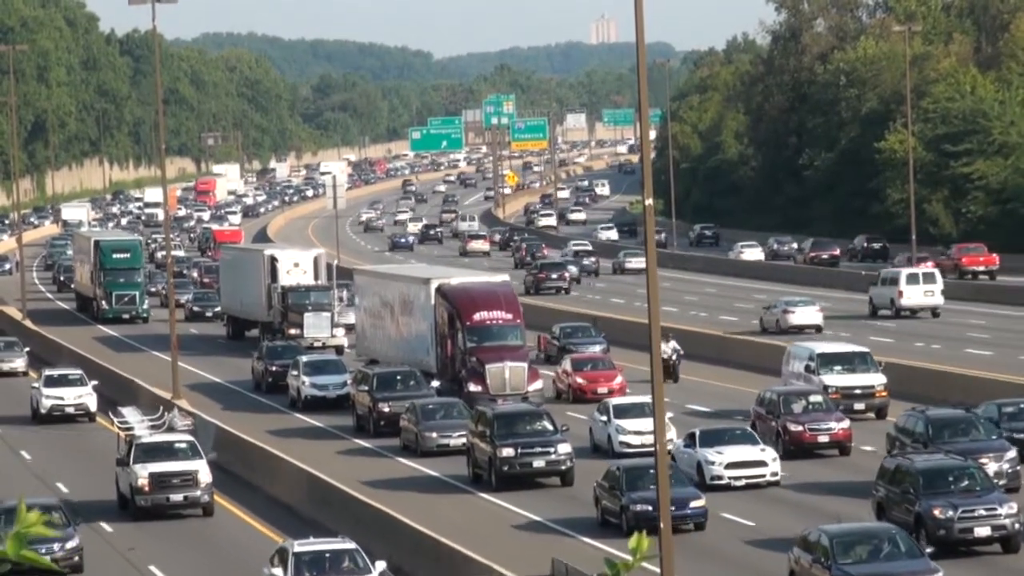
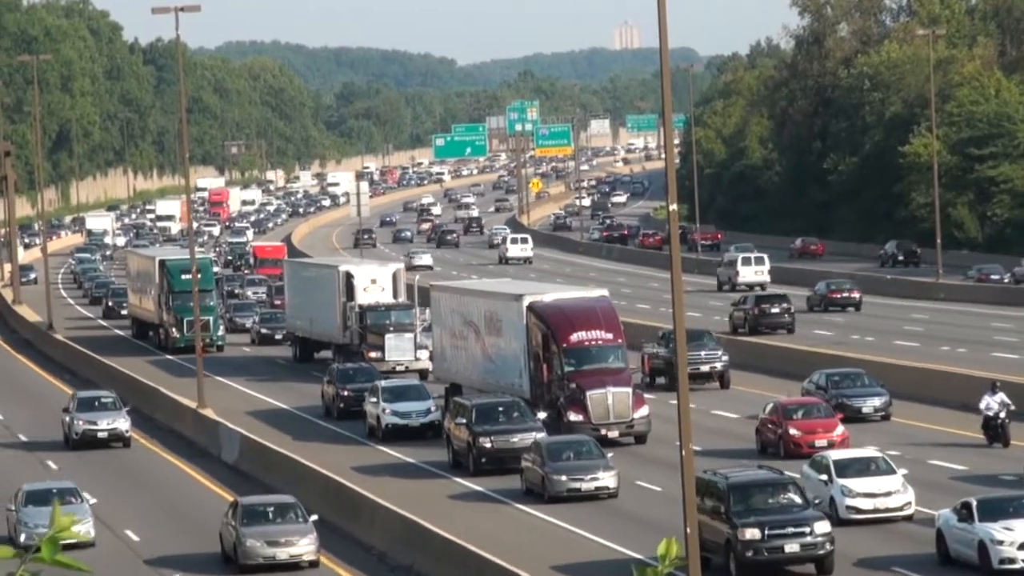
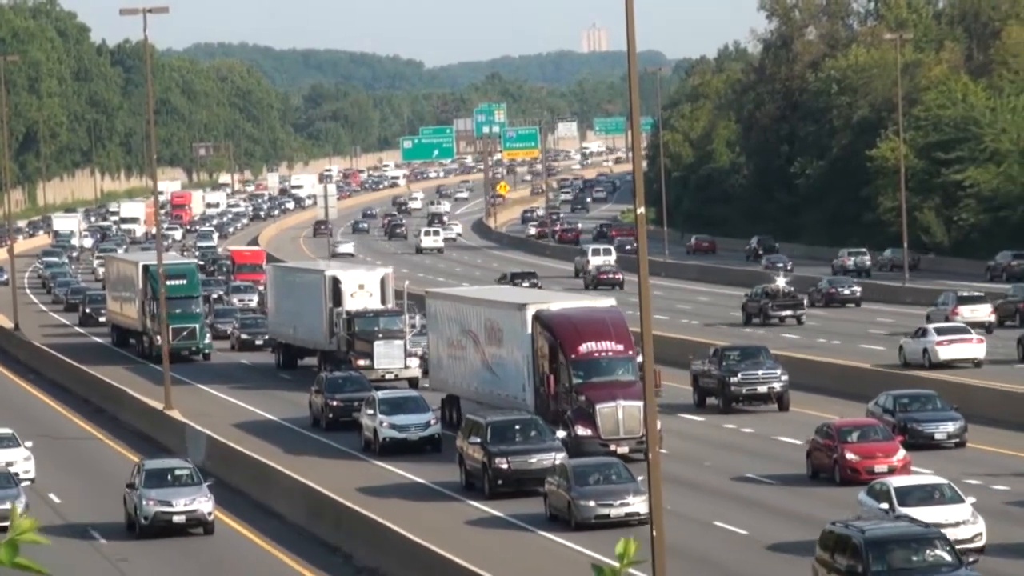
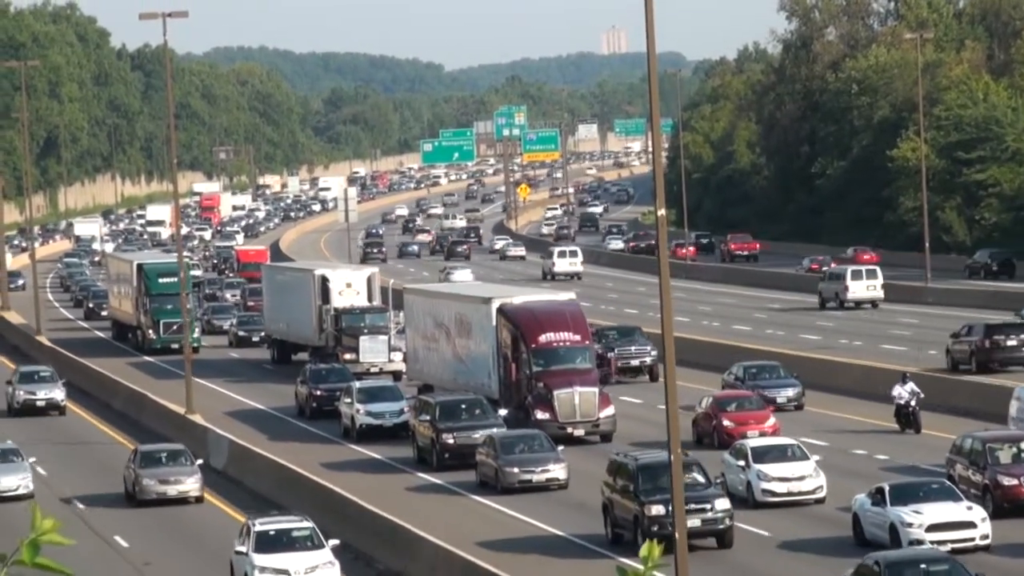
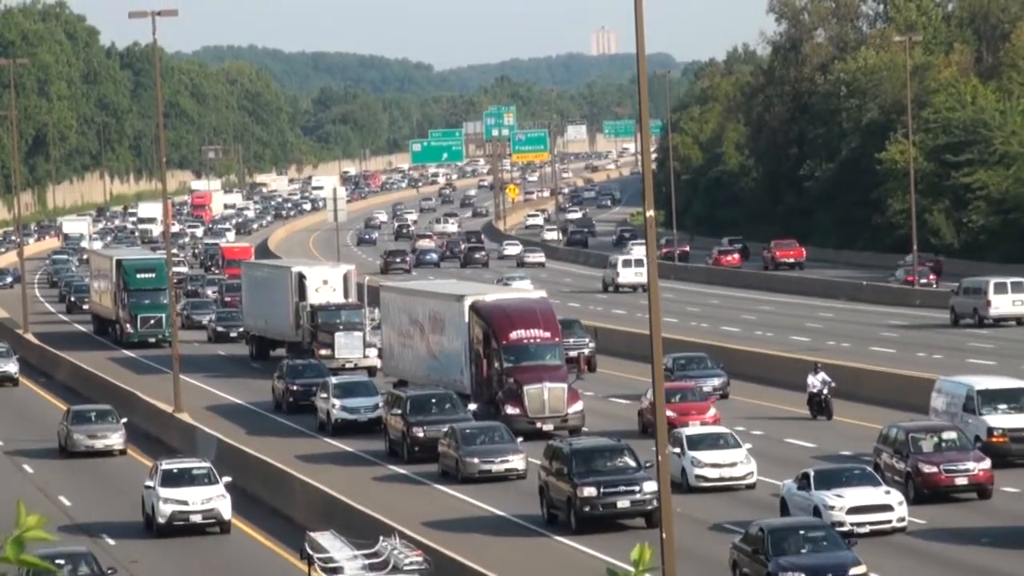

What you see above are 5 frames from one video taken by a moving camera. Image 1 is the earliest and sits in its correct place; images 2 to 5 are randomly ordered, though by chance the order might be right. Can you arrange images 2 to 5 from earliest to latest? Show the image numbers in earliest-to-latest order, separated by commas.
5, 4, 2, 3
